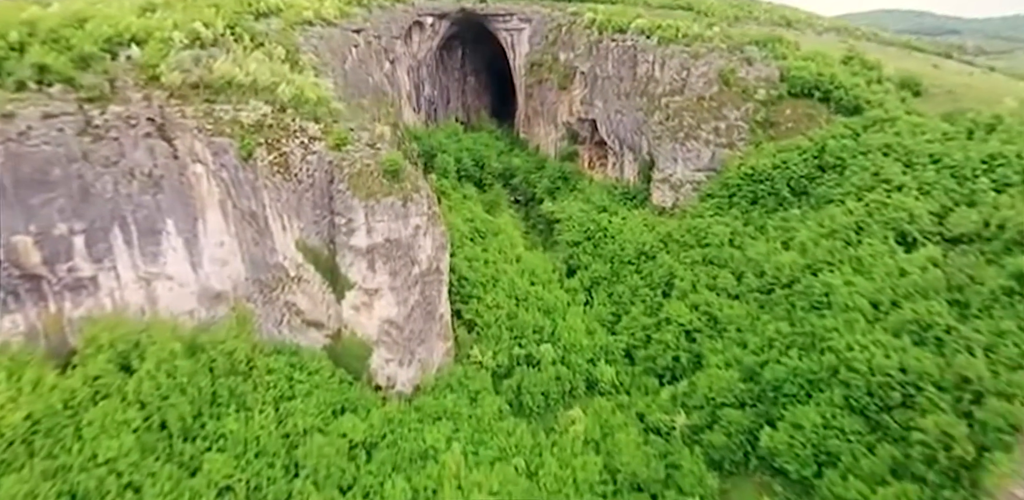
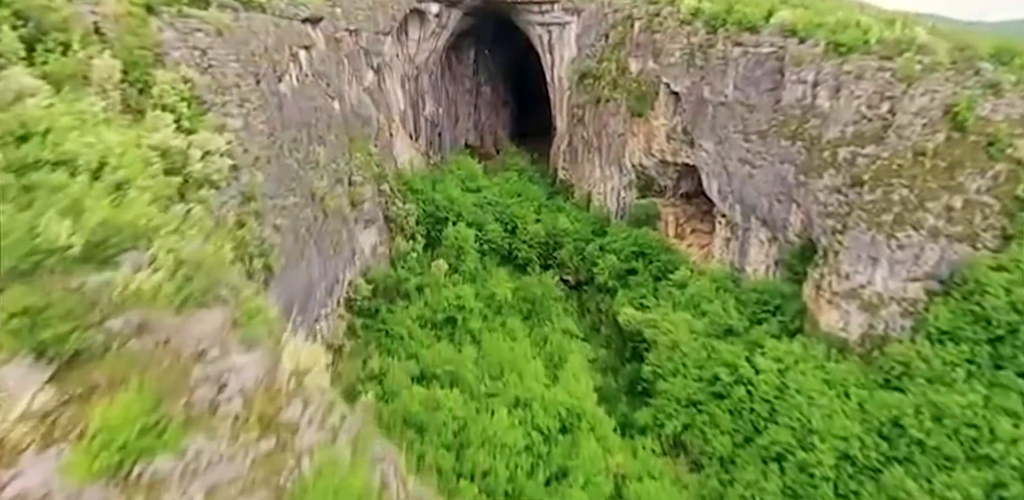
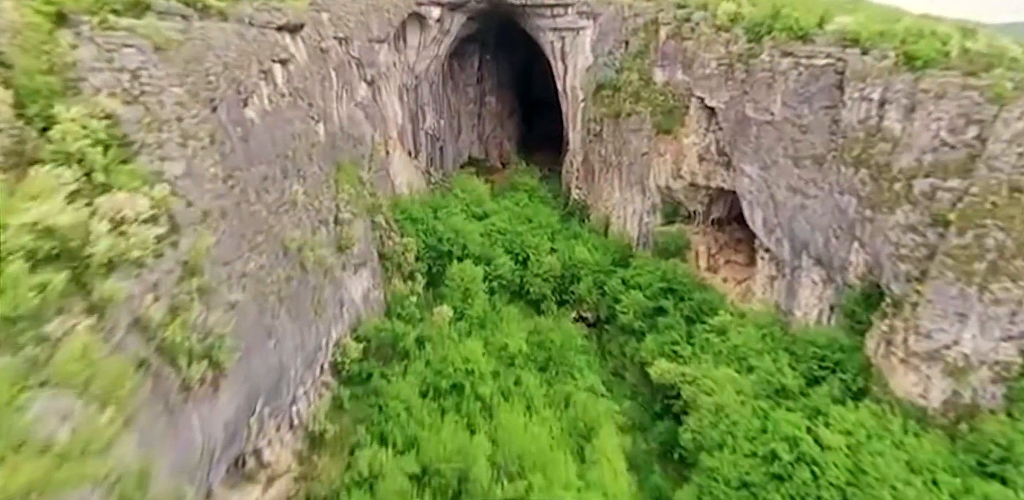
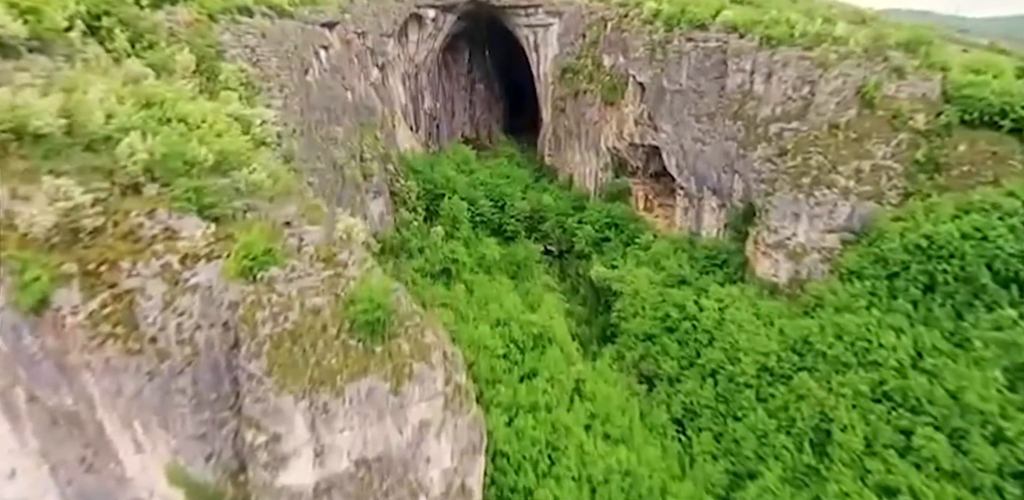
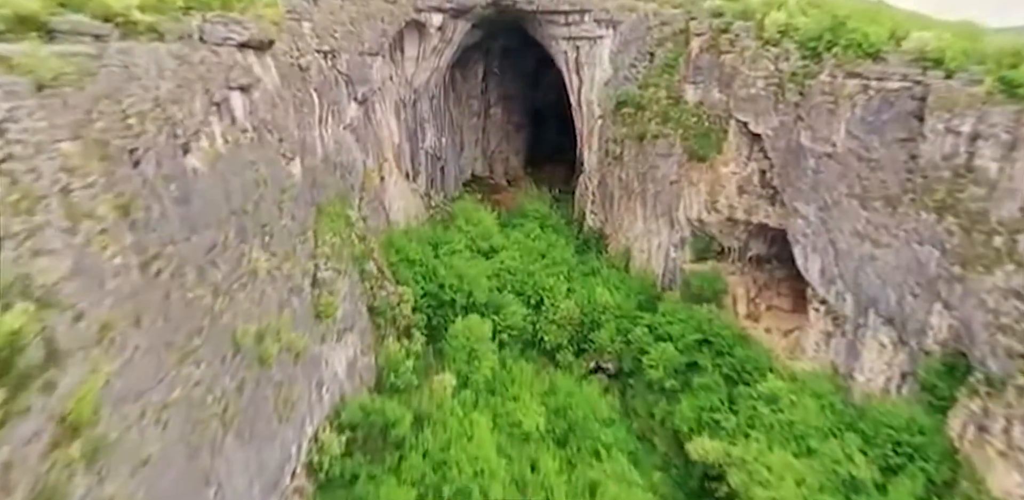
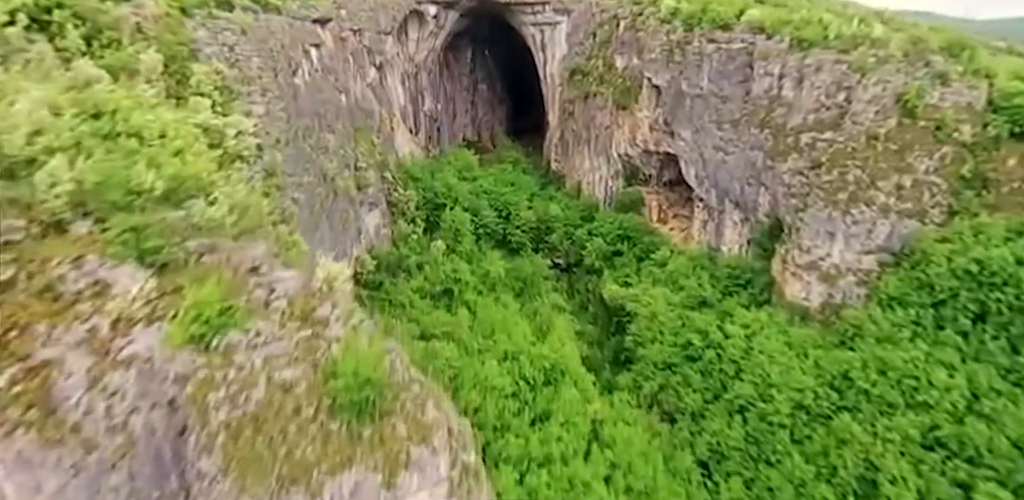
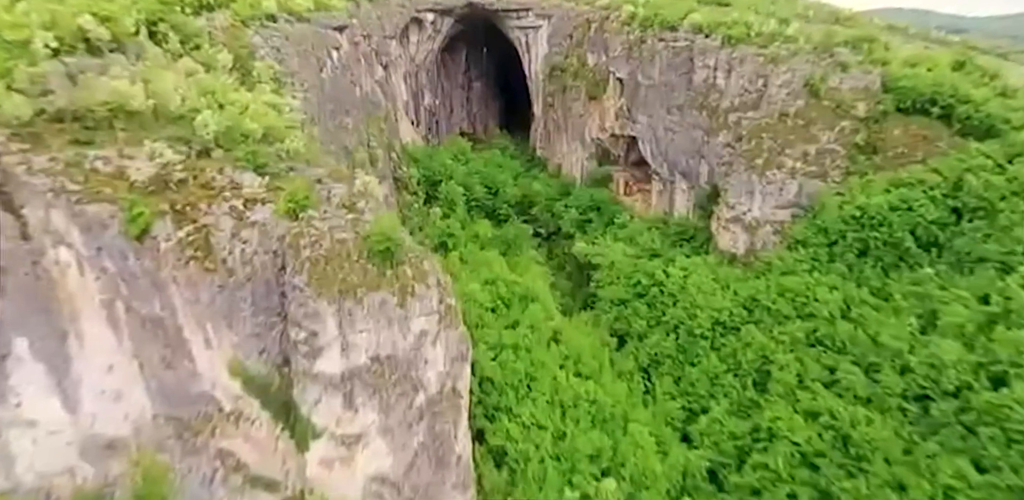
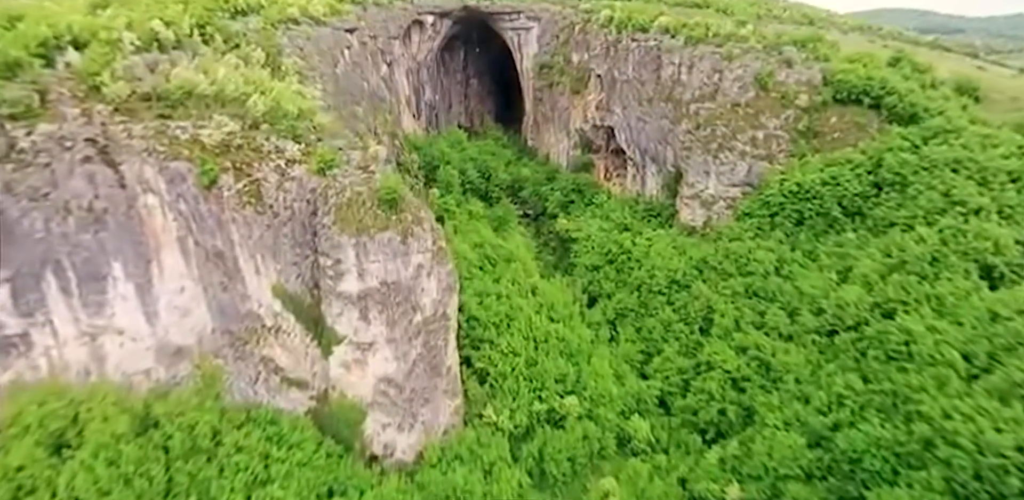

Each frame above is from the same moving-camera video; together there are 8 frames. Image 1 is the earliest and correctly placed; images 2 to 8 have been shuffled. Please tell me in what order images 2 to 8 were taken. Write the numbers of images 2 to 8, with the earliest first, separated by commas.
8, 7, 4, 6, 2, 3, 5
